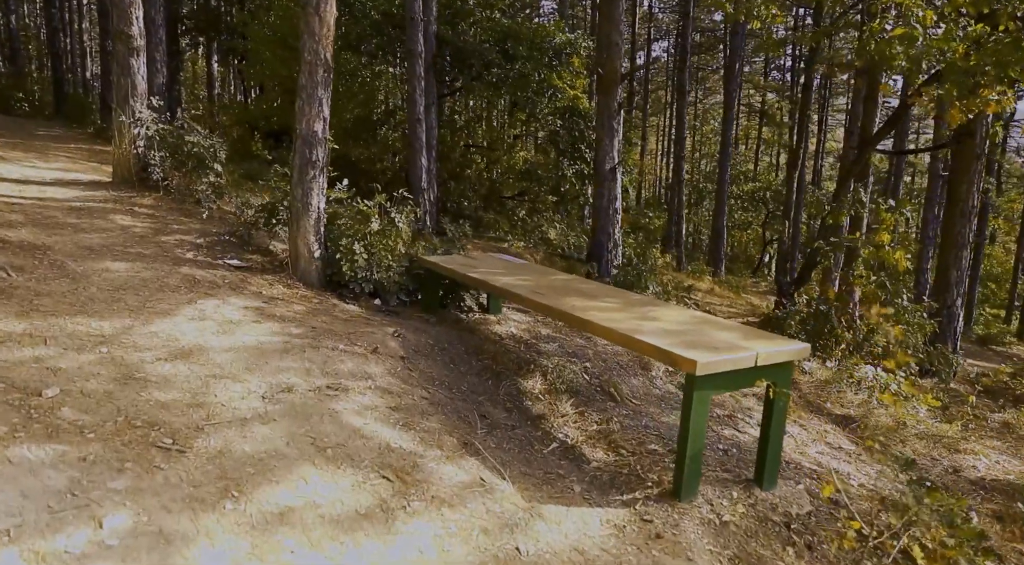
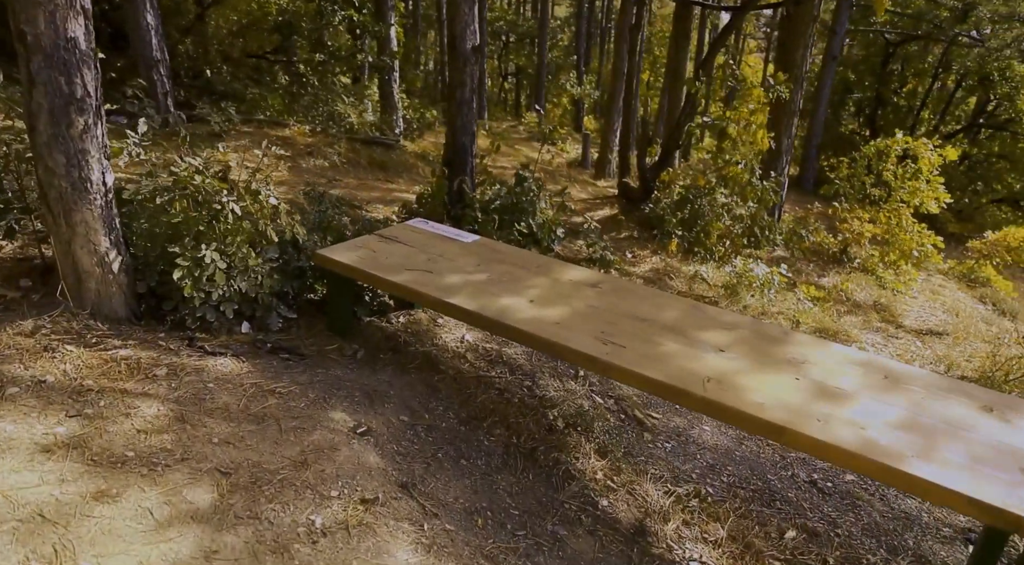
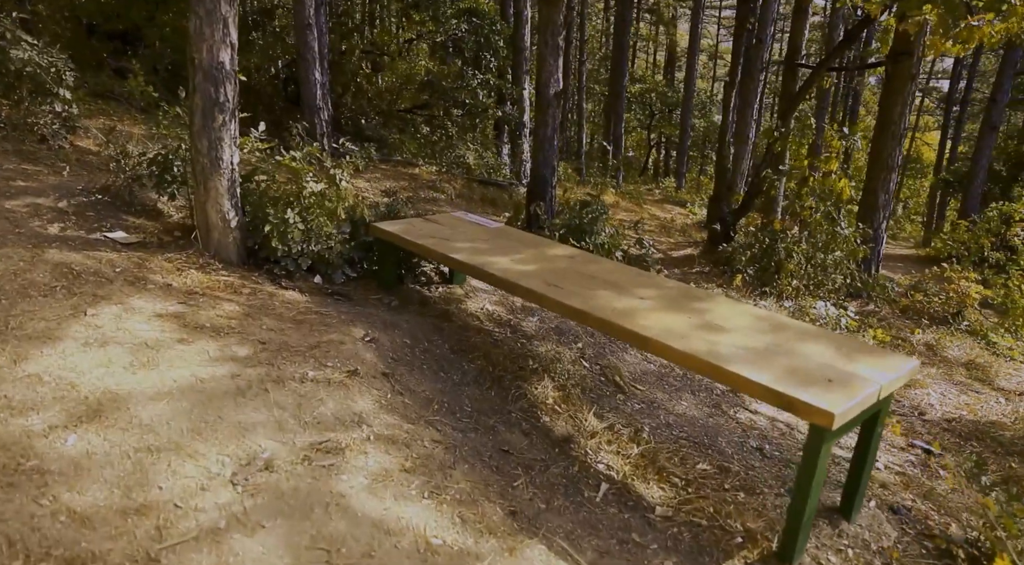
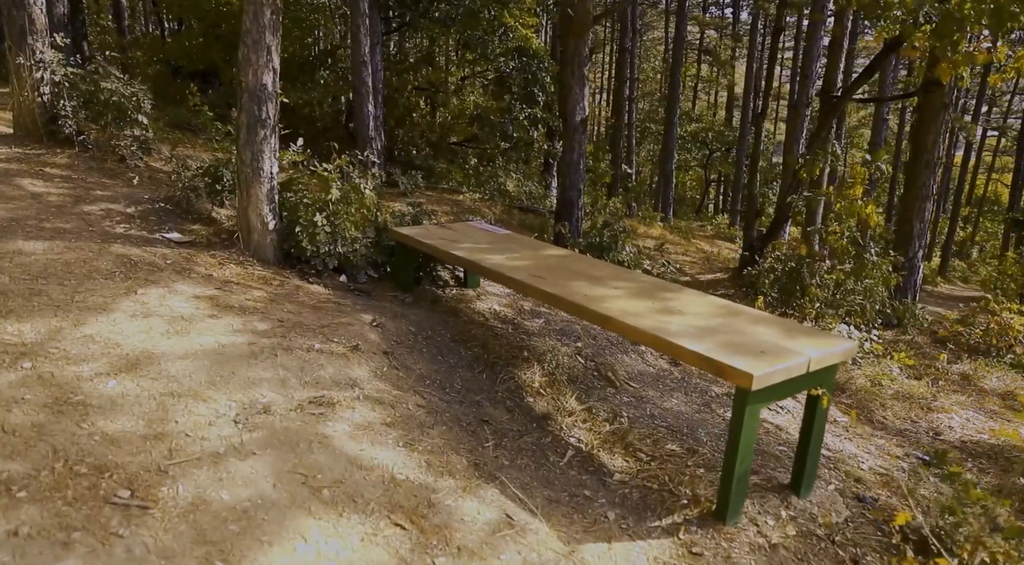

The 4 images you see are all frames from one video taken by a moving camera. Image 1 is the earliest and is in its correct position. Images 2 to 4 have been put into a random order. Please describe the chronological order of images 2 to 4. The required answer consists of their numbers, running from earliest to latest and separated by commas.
4, 3, 2
